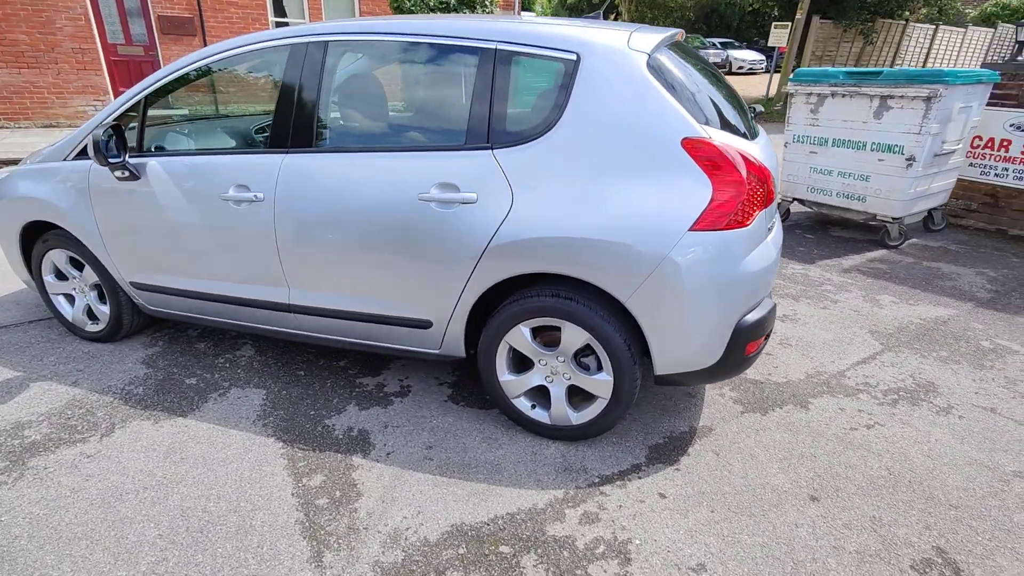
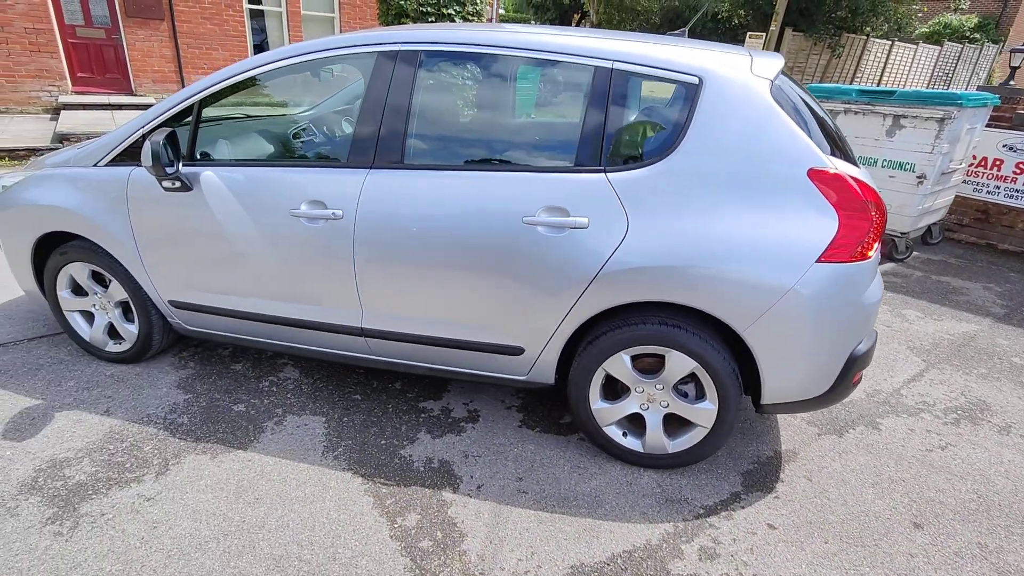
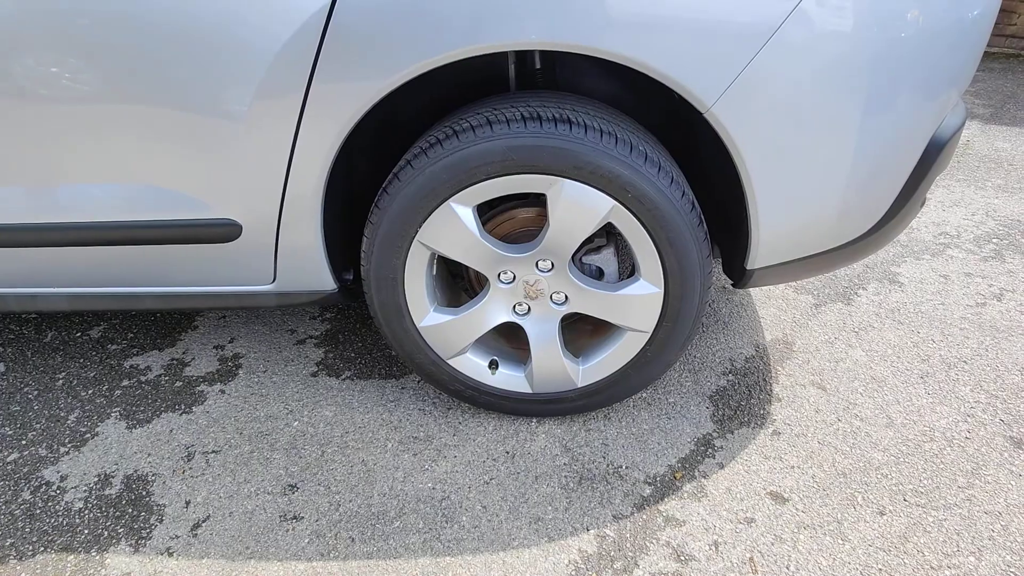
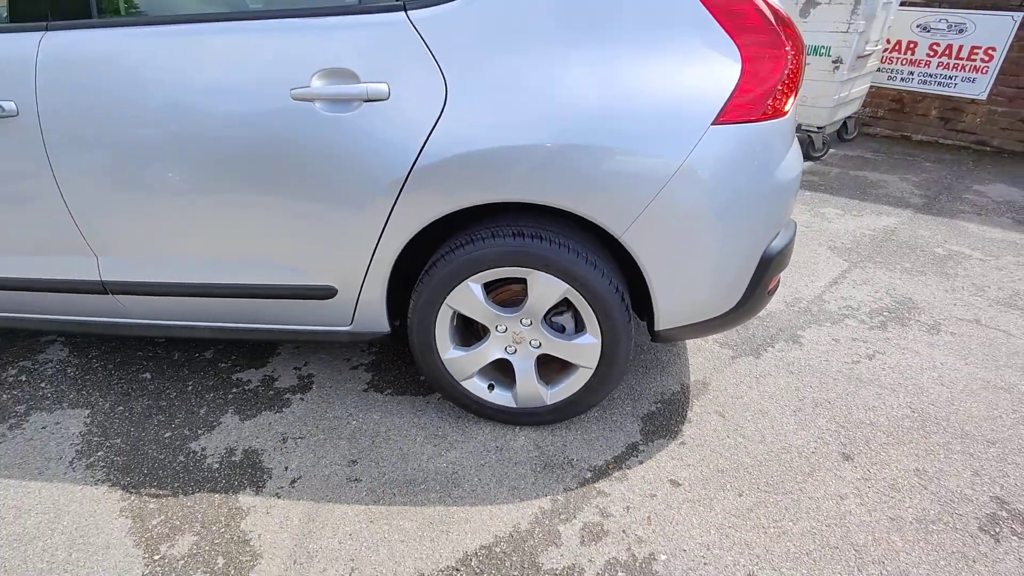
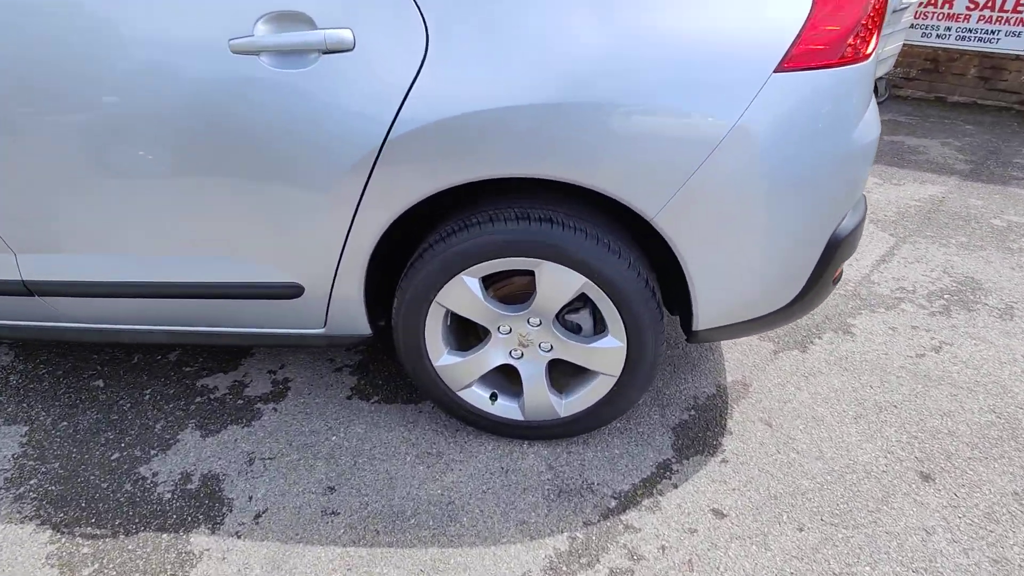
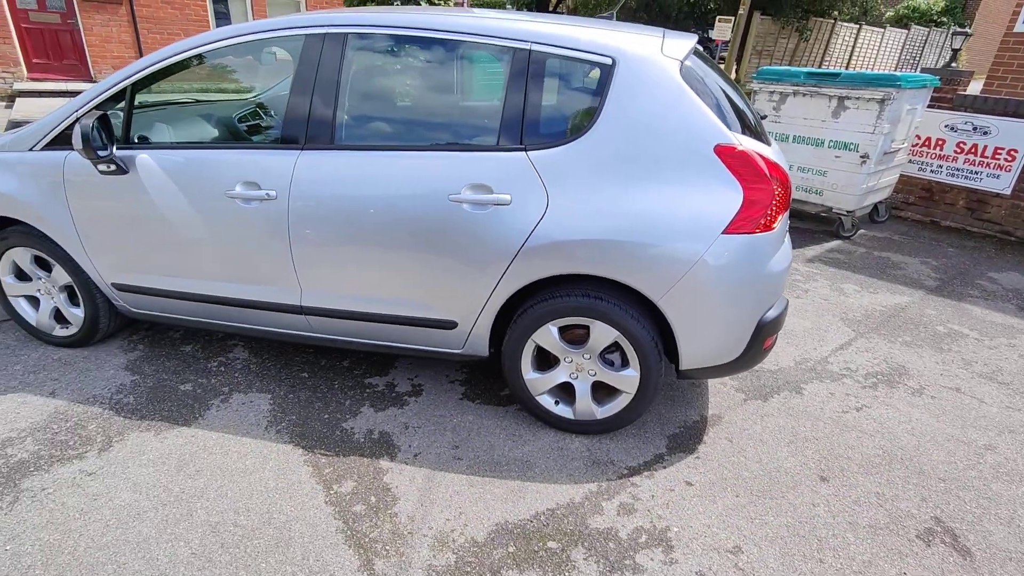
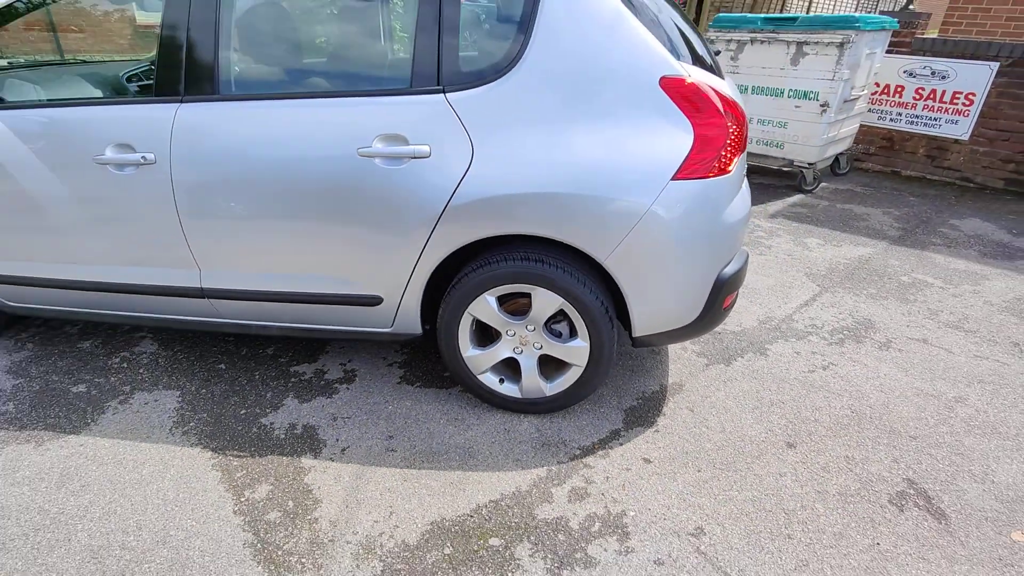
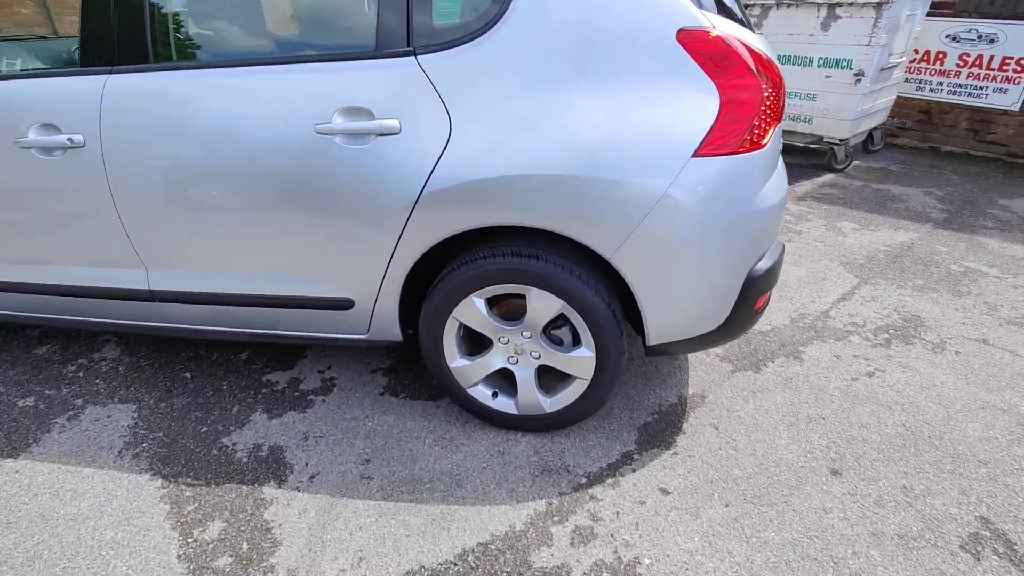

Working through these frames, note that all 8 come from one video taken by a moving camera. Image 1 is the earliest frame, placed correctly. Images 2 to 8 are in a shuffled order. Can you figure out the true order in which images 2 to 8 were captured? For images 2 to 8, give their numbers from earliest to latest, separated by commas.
8, 5, 3, 4, 7, 6, 2
